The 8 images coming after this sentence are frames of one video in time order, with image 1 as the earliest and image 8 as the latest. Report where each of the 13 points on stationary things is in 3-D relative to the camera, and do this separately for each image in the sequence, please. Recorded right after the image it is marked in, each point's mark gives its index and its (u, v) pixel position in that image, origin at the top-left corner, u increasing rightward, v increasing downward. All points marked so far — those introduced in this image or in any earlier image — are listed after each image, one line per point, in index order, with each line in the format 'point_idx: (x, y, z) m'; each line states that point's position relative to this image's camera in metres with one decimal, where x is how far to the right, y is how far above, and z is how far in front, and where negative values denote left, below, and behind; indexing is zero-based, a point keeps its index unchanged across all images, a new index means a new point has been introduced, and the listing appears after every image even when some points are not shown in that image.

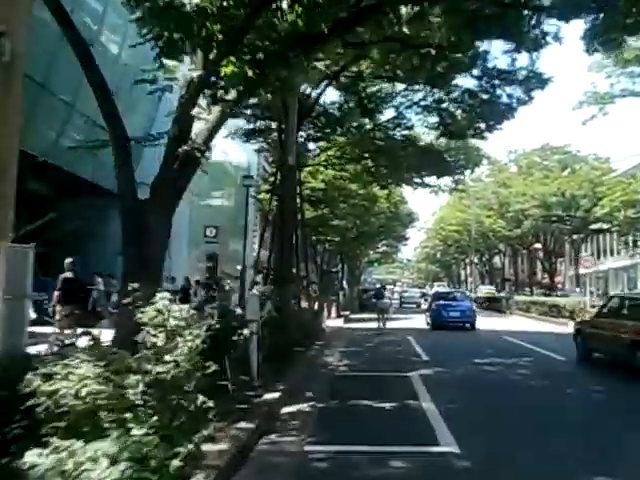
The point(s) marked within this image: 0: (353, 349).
0: (+0.7, -2.6, +19.8) m
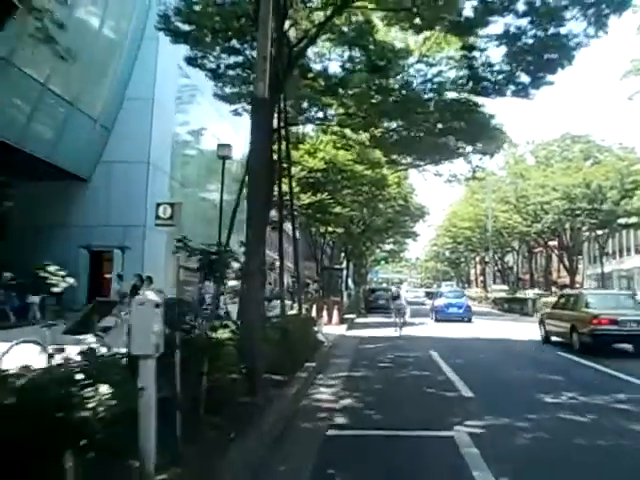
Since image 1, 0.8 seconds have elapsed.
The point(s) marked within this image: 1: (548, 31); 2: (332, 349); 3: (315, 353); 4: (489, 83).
0: (+0.6, -2.3, +14.6) m
1: (+4.4, +4.0, +16.4) m
2: (+0.3, -2.3, +18.3) m
3: (-0.1, -2.1, +16.1) m
4: (+3.5, +3.2, +17.6) m
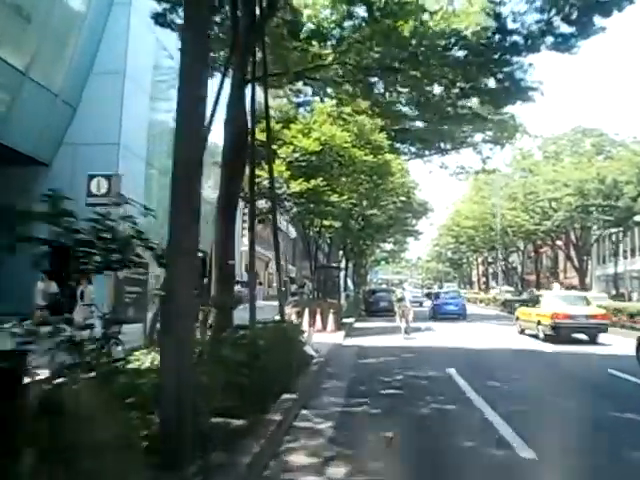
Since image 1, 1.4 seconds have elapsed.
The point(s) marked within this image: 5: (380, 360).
0: (+0.4, -2.1, +11.0) m
1: (+4.2, +4.2, +12.8) m
2: (+0.1, -2.1, +14.7) m
3: (-0.3, -1.9, +12.5) m
4: (+3.3, +3.4, +14.0) m
5: (+1.2, -2.4, +16.3) m
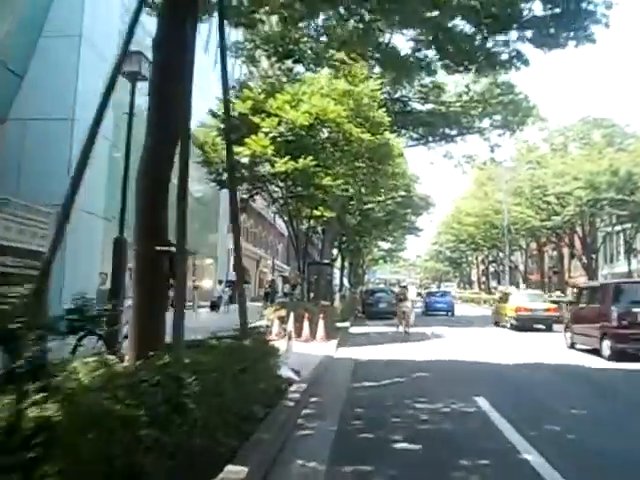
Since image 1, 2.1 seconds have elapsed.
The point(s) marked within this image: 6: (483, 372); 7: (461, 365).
0: (+0.2, -1.9, +7.3) m
1: (+4.0, +4.4, +9.1) m
2: (-0.2, -1.9, +10.9) m
3: (-0.5, -1.7, +8.8) m
4: (+3.1, +3.6, +10.3) m
5: (+0.9, -2.1, +12.6) m
6: (+2.8, -2.3, +14.5) m
7: (+2.6, -2.3, +15.7) m
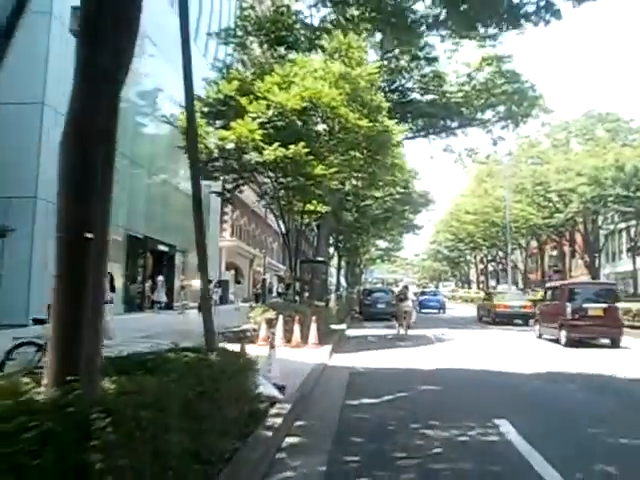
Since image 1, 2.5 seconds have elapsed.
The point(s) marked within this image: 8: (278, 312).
0: (+0.1, -1.8, +5.5) m
1: (+3.9, +4.5, +7.3) m
2: (-0.3, -1.8, +9.2) m
3: (-0.6, -1.6, +7.0) m
4: (+2.9, +3.7, +8.5) m
5: (+0.8, -2.0, +10.8) m
6: (+2.6, -2.2, +12.7) m
7: (+2.5, -2.2, +13.9) m
8: (-0.9, -1.5, +17.9) m
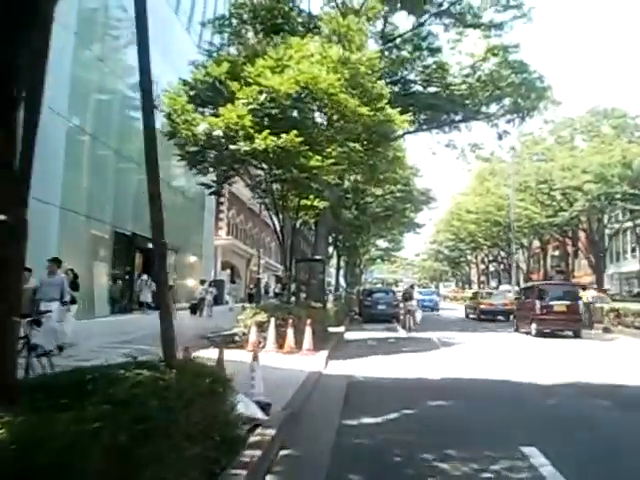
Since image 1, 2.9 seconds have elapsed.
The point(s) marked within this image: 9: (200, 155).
0: (0.0, -1.7, +4.0) m
1: (+3.8, +4.6, +5.9) m
2: (-0.4, -1.7, +7.7) m
3: (-0.7, -1.5, +5.5) m
4: (+2.9, +3.8, +7.0) m
5: (+0.7, -2.0, +9.4) m
6: (+2.6, -2.1, +11.2) m
7: (+2.4, -2.2, +12.5) m
8: (-1.0, -1.5, +16.5) m
9: (-2.6, +1.9, +18.7) m
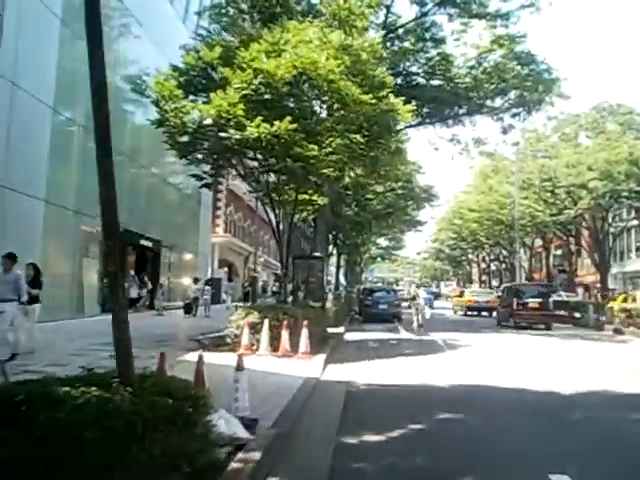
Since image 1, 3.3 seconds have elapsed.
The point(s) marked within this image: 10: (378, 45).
0: (0.0, -1.6, +3.0) m
1: (+3.8, +4.7, +4.8) m
2: (-0.4, -1.7, +6.7) m
3: (-0.7, -1.4, +4.5) m
4: (+2.8, +3.8, +6.0) m
5: (+0.7, -1.9, +8.3) m
6: (+2.5, -2.1, +10.2) m
7: (+2.3, -2.1, +11.4) m
8: (-1.0, -1.4, +15.4) m
9: (-2.7, +2.0, +17.6) m
10: (+1.3, +4.4, +19.1) m
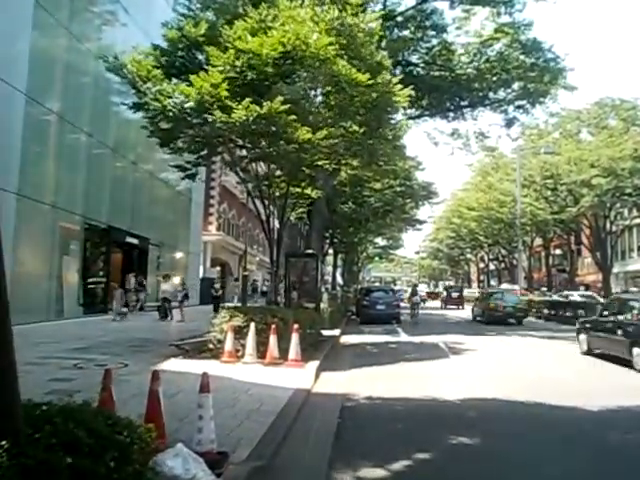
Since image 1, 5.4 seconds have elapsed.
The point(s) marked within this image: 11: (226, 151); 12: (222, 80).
0: (-0.1, -1.6, +1.5) m
1: (+3.7, +4.8, +3.4) m
2: (-0.5, -1.6, +5.2) m
3: (-0.8, -1.4, +3.1) m
4: (+2.8, +3.9, +4.6) m
5: (+0.6, -1.8, +6.9) m
6: (+2.4, -2.0, +8.8) m
7: (+2.2, -2.0, +10.0) m
8: (-1.2, -1.3, +14.0) m
9: (-2.8, +2.1, +16.2) m
10: (+1.2, +4.5, +17.7) m
11: (-1.9, +1.7, +16.8) m
12: (-1.7, +2.8, +14.9) m
